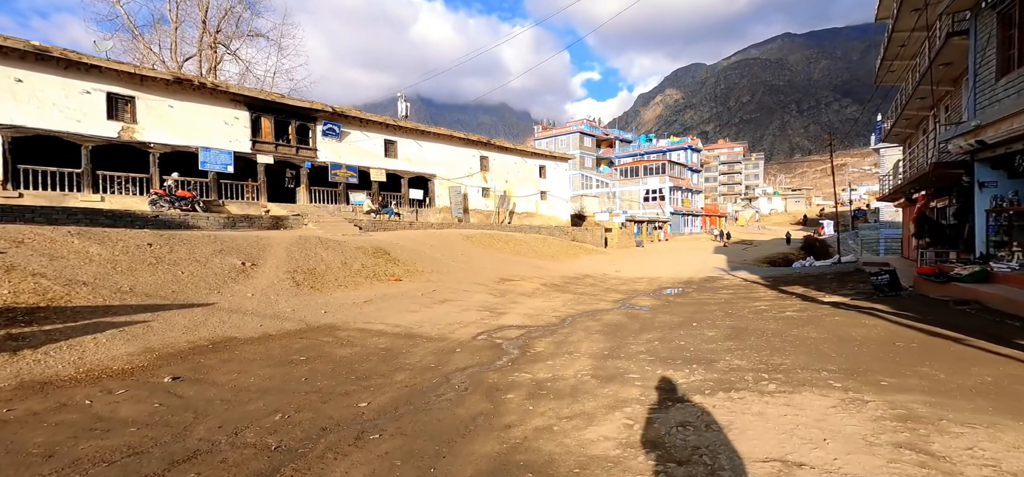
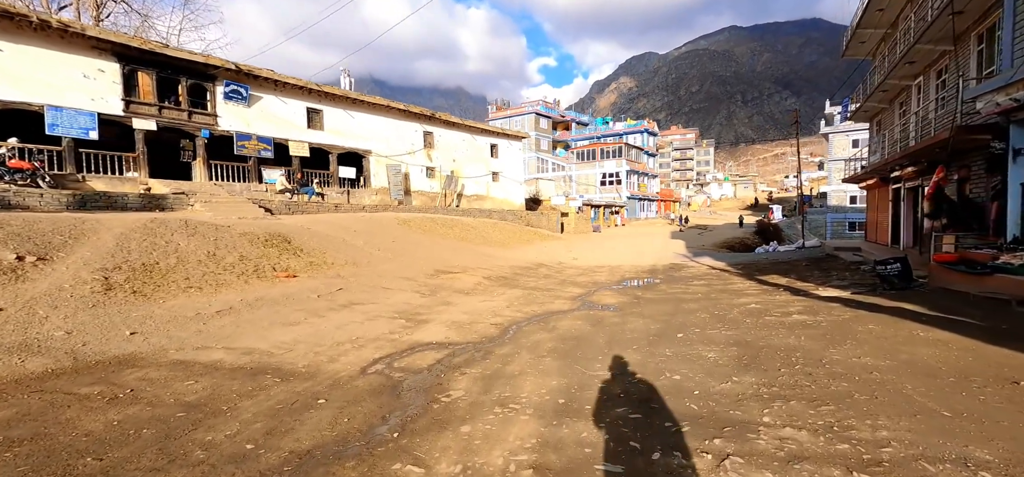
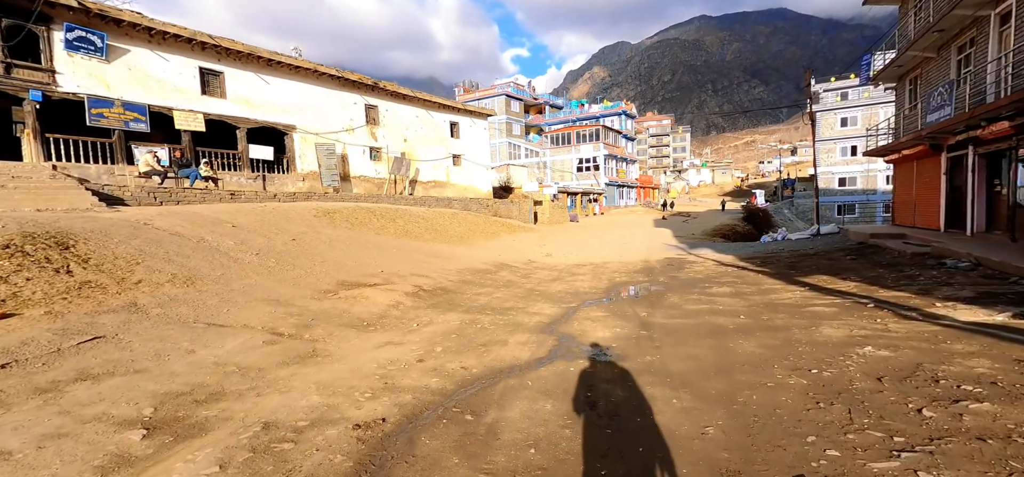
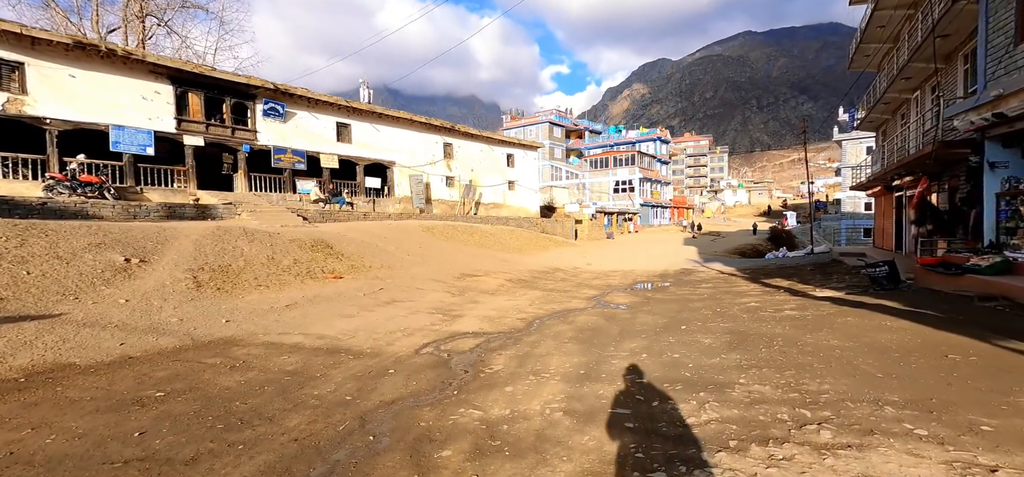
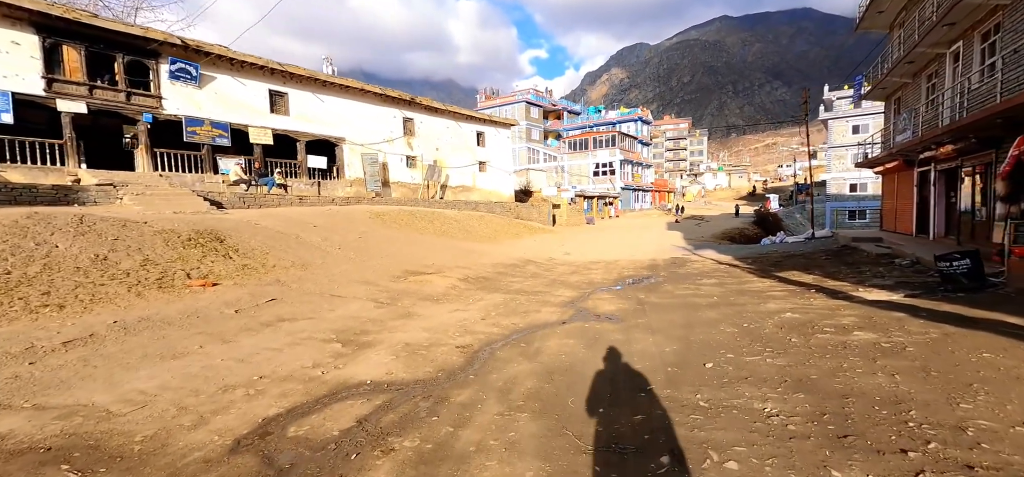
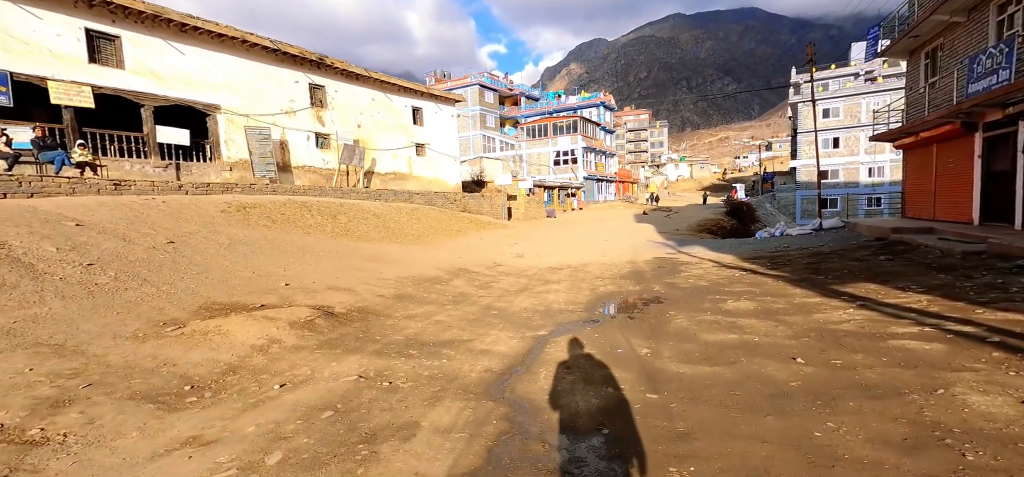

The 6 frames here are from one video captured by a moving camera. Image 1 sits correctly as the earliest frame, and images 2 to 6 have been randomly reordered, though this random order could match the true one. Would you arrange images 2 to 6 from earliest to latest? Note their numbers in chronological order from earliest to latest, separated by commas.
4, 2, 5, 3, 6
